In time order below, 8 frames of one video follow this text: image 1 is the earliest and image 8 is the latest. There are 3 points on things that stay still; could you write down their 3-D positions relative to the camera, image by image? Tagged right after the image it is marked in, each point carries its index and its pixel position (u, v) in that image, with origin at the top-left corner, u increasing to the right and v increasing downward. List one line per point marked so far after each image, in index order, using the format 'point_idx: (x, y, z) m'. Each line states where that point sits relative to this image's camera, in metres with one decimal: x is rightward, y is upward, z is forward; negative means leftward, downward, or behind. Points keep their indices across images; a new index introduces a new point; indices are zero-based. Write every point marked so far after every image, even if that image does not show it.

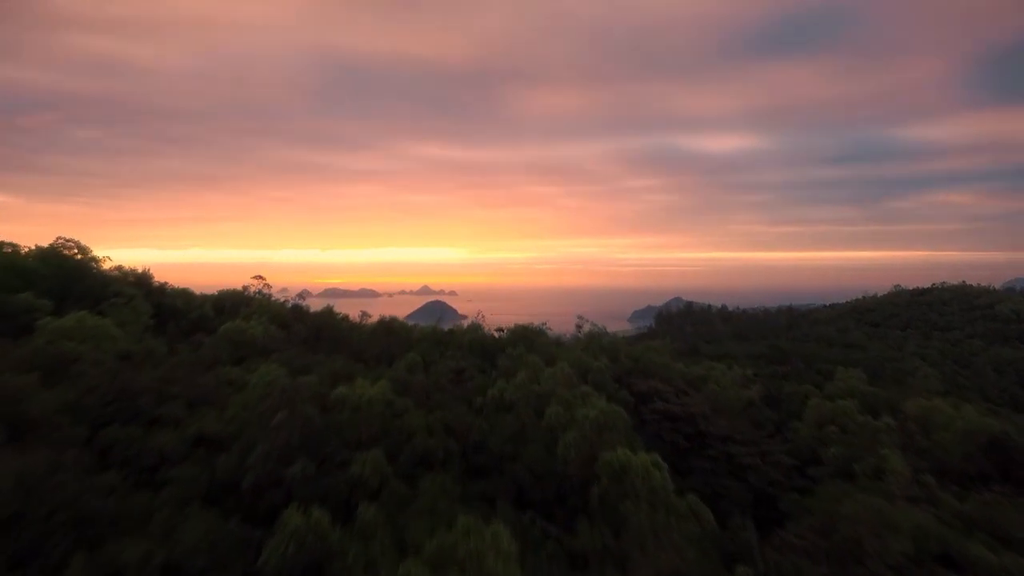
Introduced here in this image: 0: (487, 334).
0: (-0.3, -0.8, +10.1) m
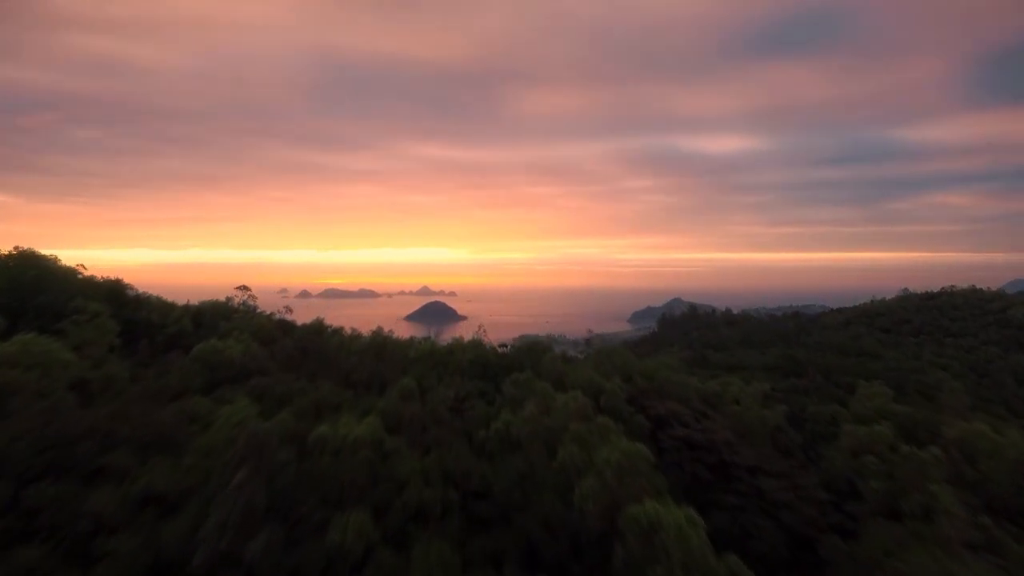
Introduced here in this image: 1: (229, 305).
0: (-0.3, -1.0, +9.3) m
1: (-4.6, -0.3, +10.8) m
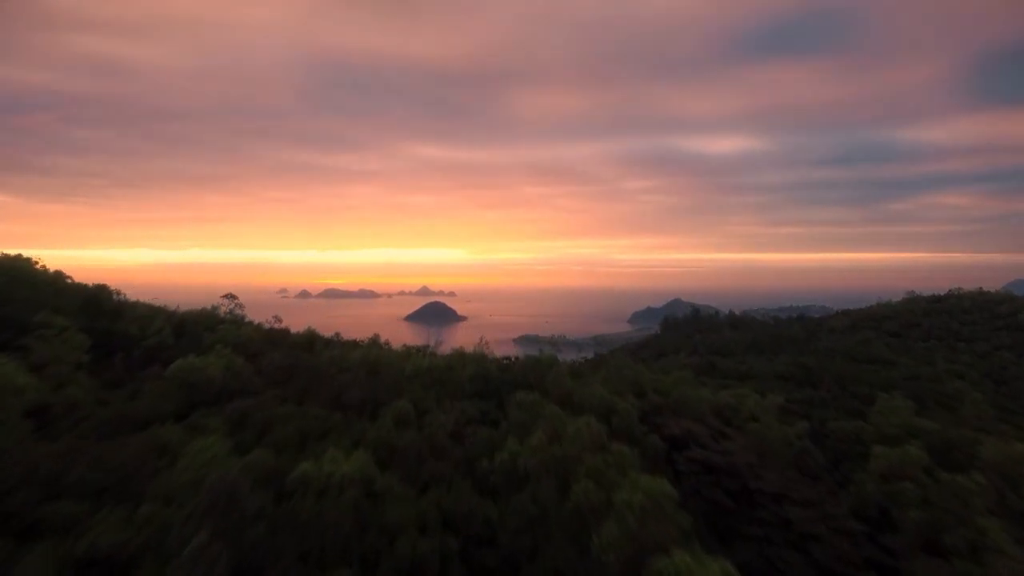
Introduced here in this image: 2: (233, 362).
0: (-0.2, -1.1, +8.6) m
1: (-4.5, -0.4, +10.2) m
2: (-3.2, -0.8, +7.7) m
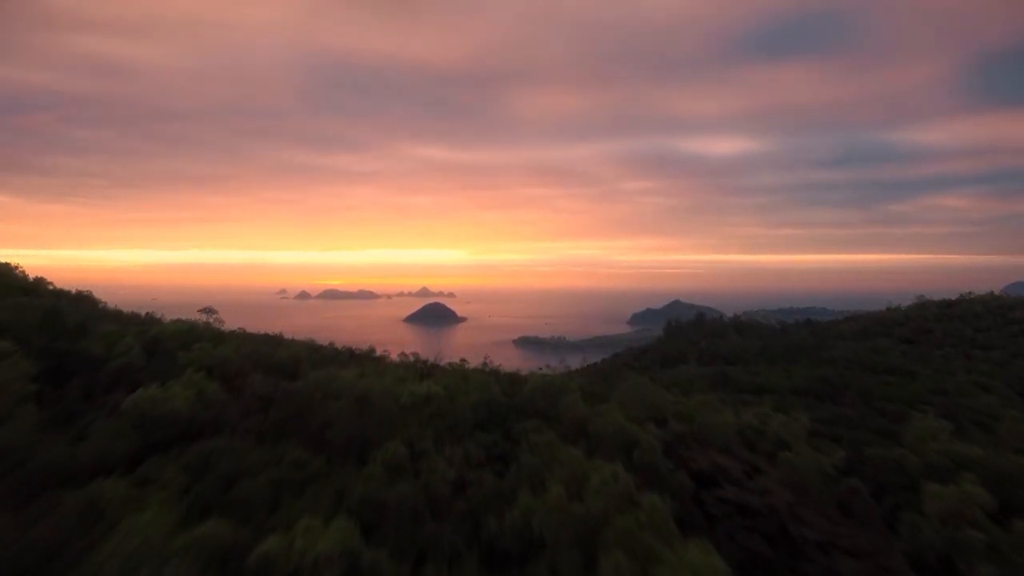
0: (-0.1, -1.3, +7.7) m
1: (-4.4, -0.6, +9.3) m
2: (-3.1, -1.0, +6.8) m
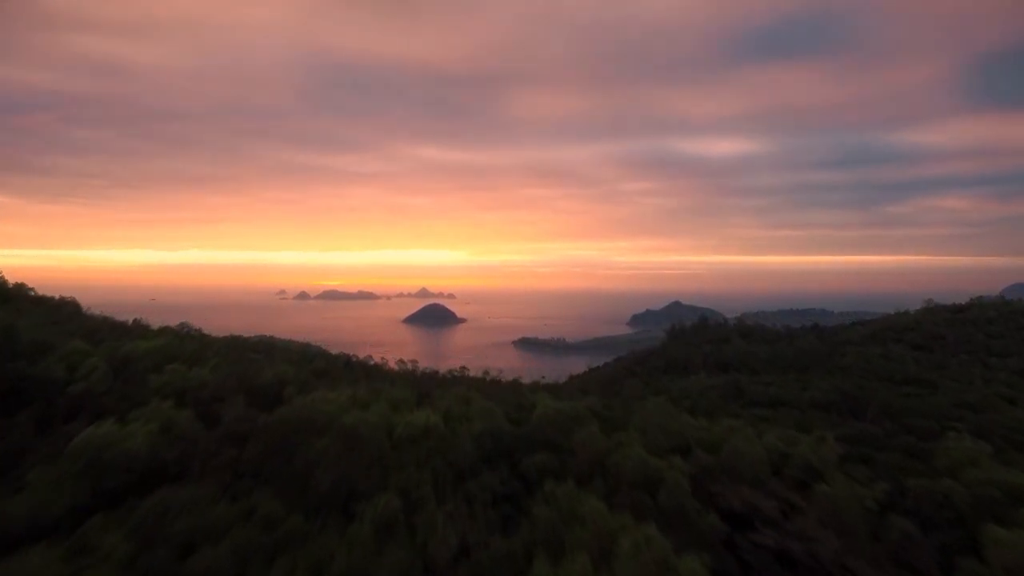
0: (-0.1, -1.4, +6.9) m
1: (-4.3, -0.8, +8.5) m
2: (-3.0, -1.2, +6.0) m
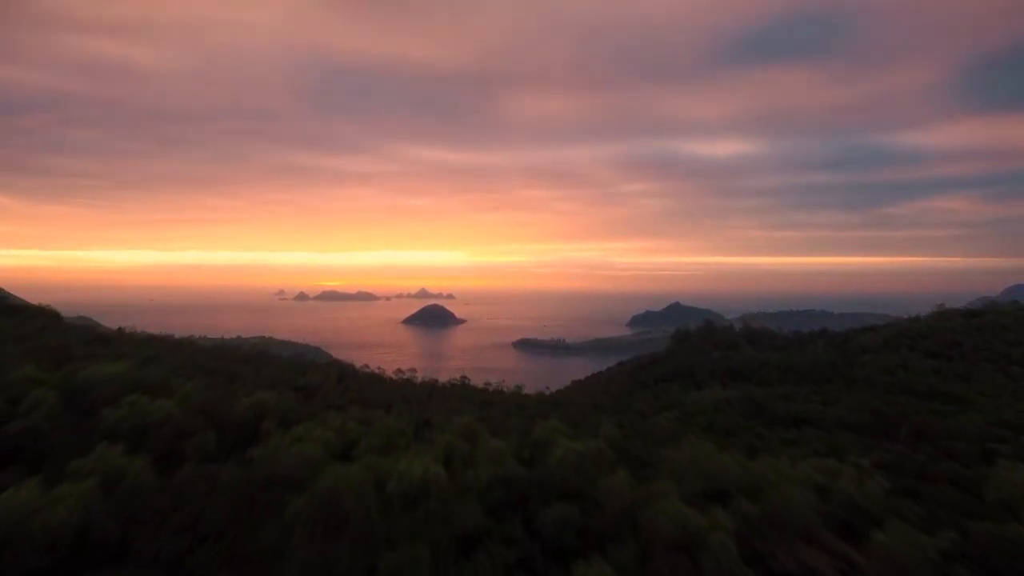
0: (+0.1, -1.6, +5.9) m
1: (-4.2, -0.9, +7.5) m
2: (-2.9, -1.4, +5.0) m
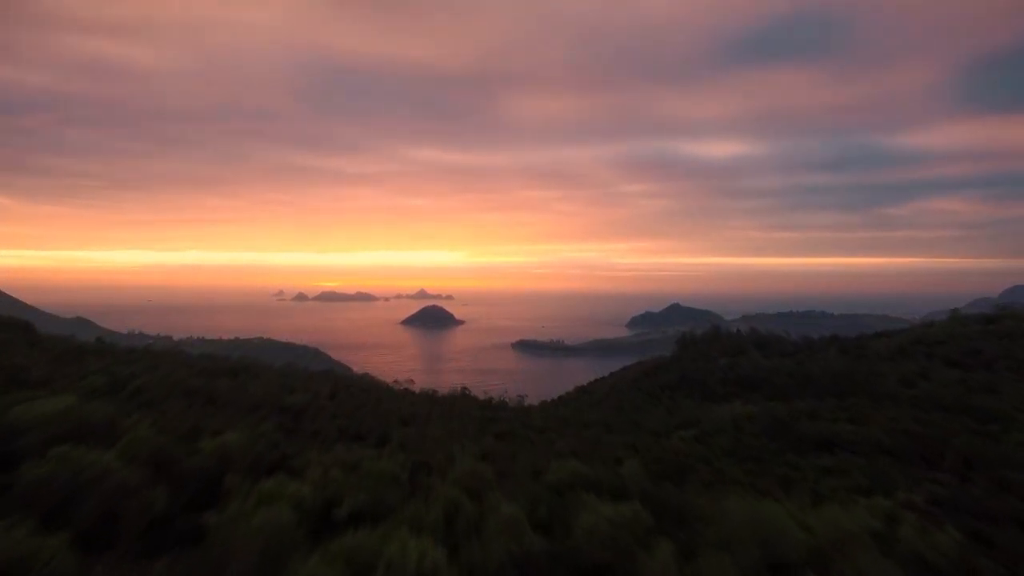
0: (+0.2, -1.8, +4.8) m
1: (-4.1, -1.2, +6.3) m
2: (-2.7, -1.6, +3.9) m
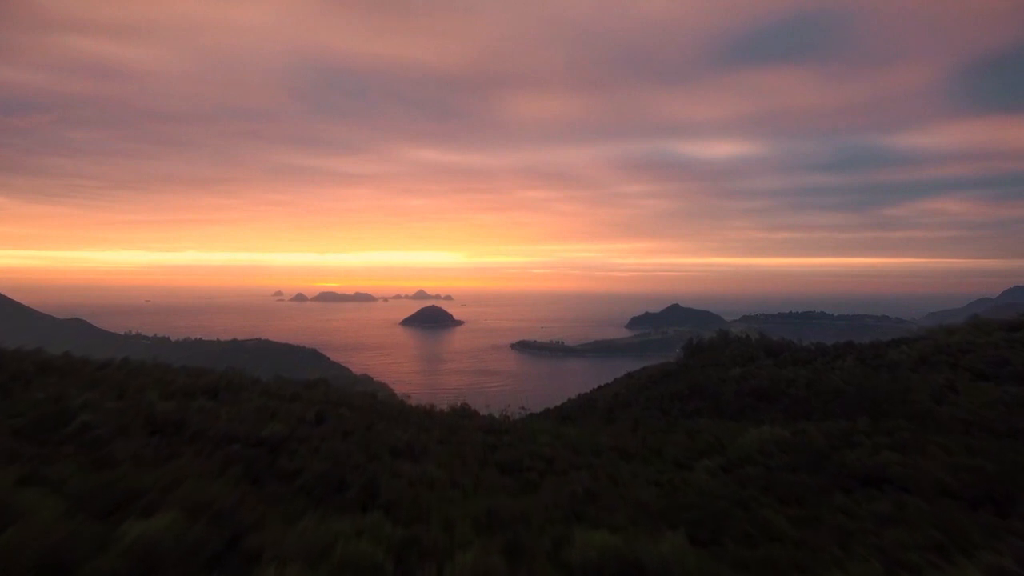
0: (+0.3, -2.1, +3.2) m
1: (-4.0, -1.4, +4.8) m
2: (-2.6, -1.8, +2.3) m
